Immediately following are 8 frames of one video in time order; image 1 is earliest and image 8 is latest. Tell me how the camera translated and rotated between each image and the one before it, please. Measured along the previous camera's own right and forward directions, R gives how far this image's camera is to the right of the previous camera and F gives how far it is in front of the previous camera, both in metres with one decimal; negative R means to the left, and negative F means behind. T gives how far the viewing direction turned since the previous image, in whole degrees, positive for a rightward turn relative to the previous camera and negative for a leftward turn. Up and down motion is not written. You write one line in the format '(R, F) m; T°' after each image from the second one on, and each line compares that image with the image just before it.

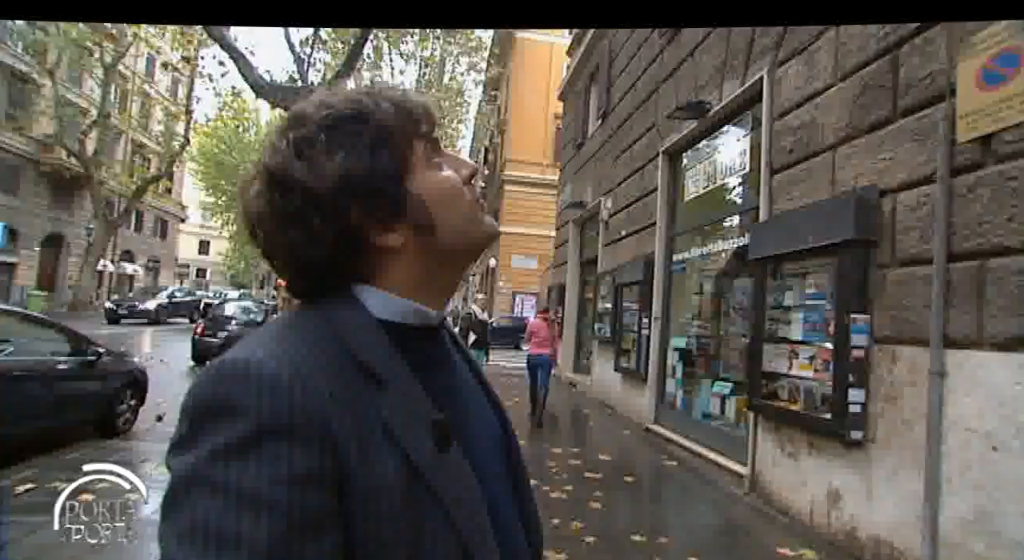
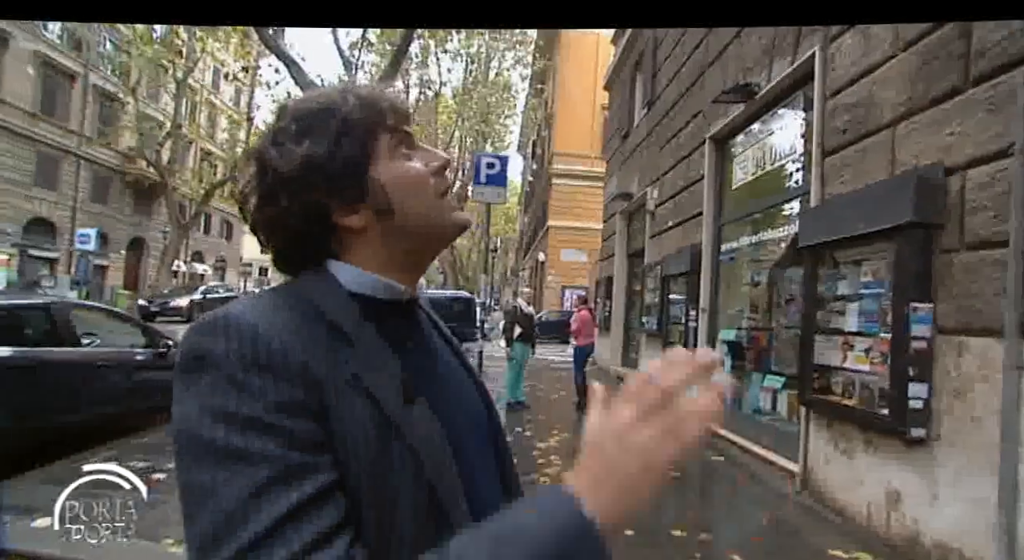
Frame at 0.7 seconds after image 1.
(+0.3, 0.0) m; -7°
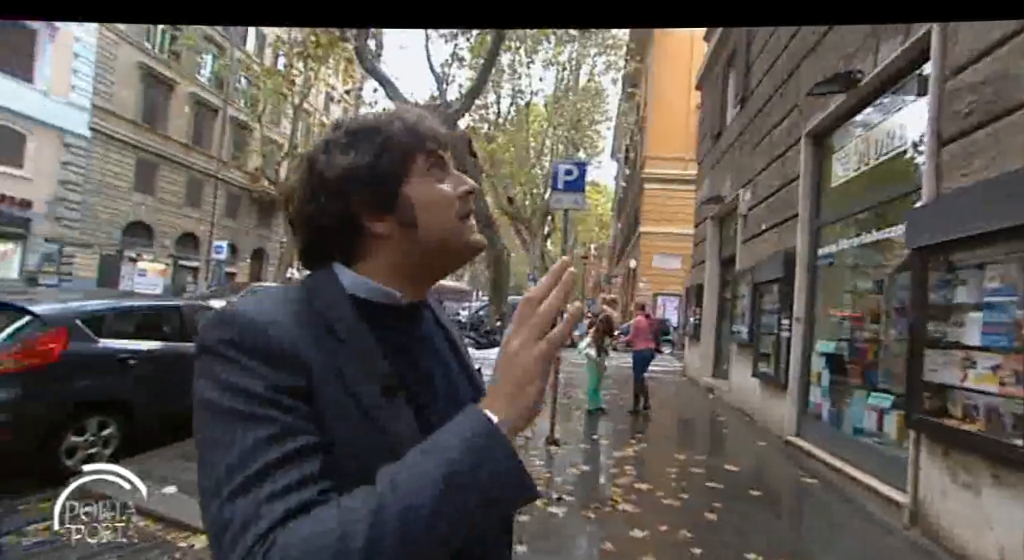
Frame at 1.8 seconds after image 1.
(+0.6, 0.0) m; -12°
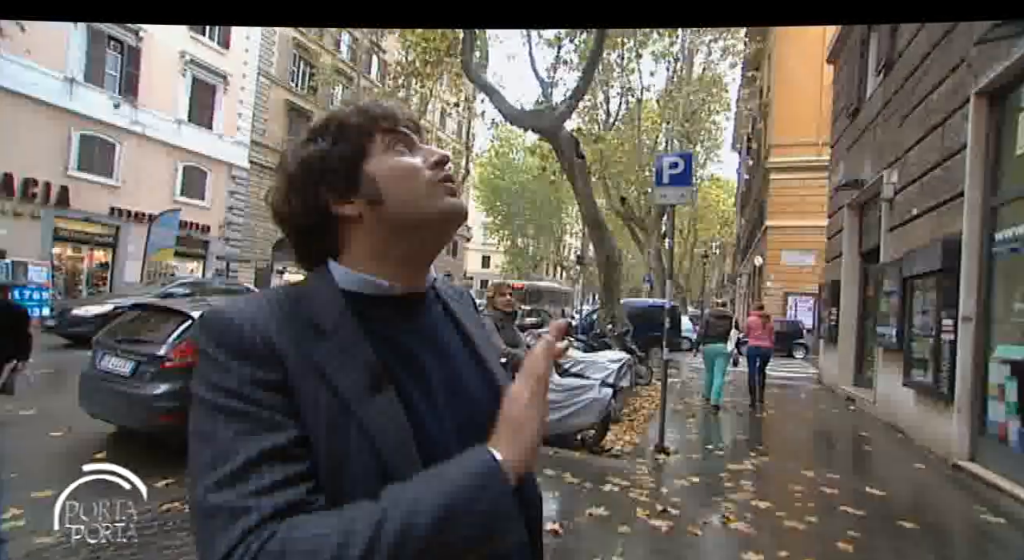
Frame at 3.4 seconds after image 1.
(+0.4, +0.2) m; -14°
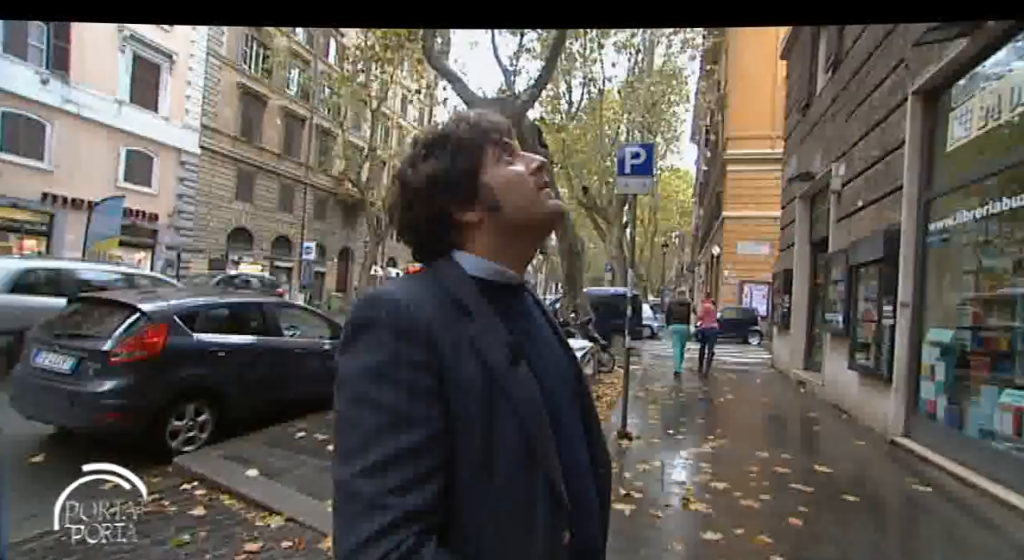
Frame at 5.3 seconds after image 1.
(-0.1, 0.0) m; +4°
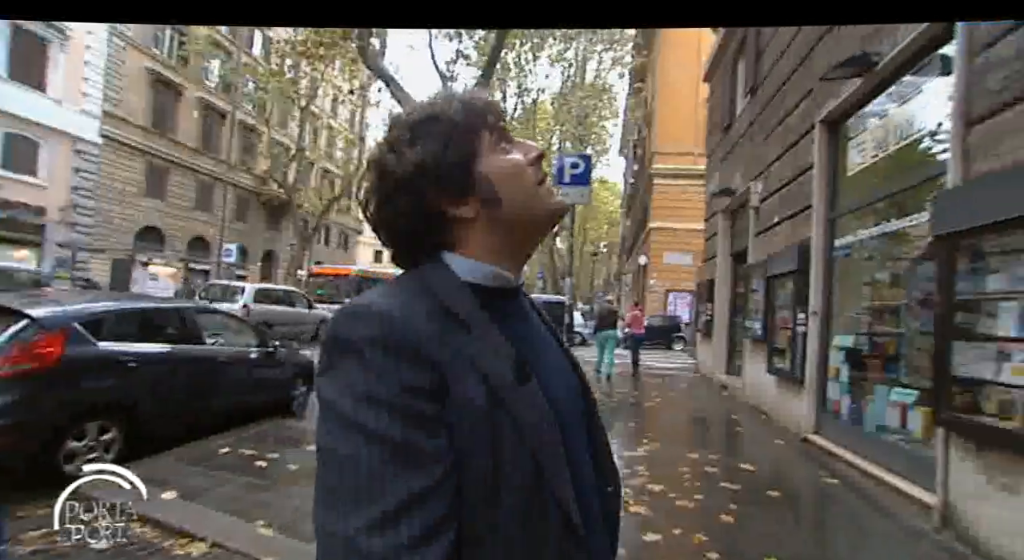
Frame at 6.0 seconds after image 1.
(-0.3, 0.0) m; +9°
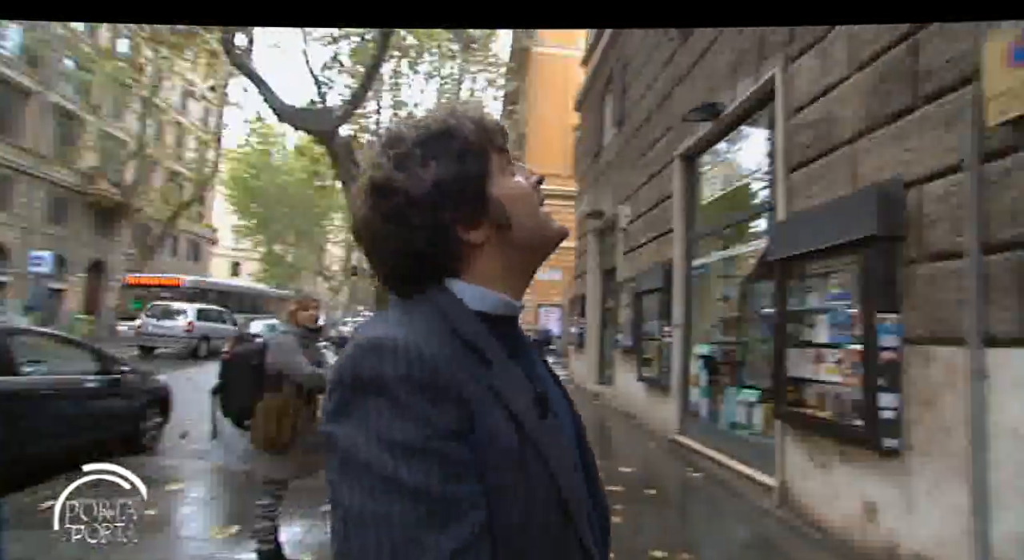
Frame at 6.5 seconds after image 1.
(-0.6, +0.1) m; +16°
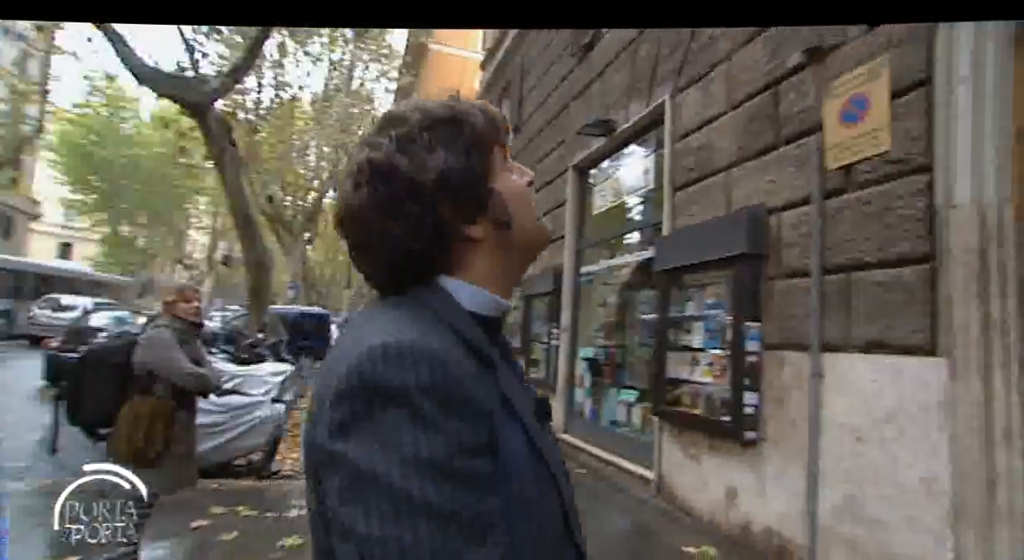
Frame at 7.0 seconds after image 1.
(-0.5, +0.1) m; +15°
